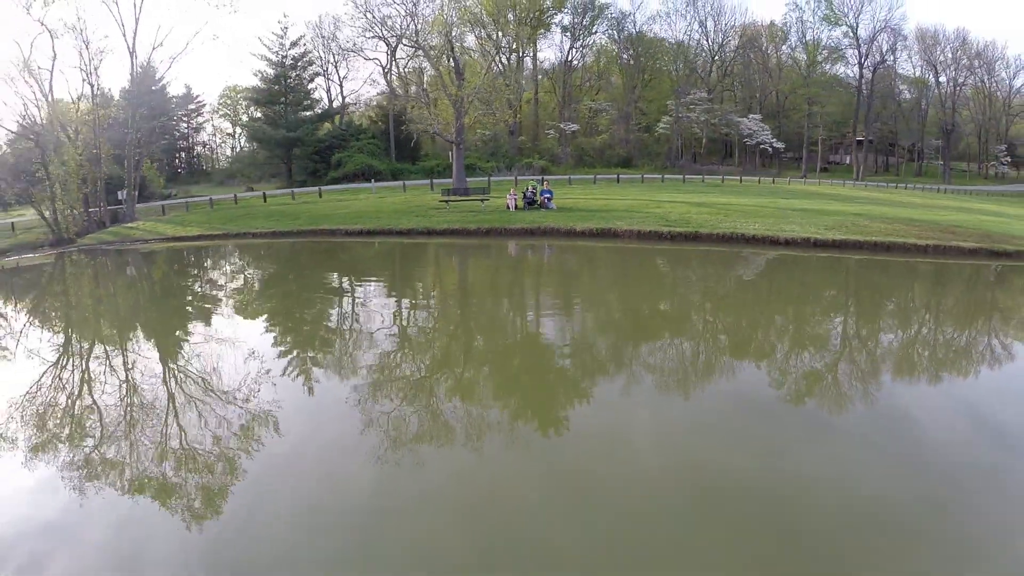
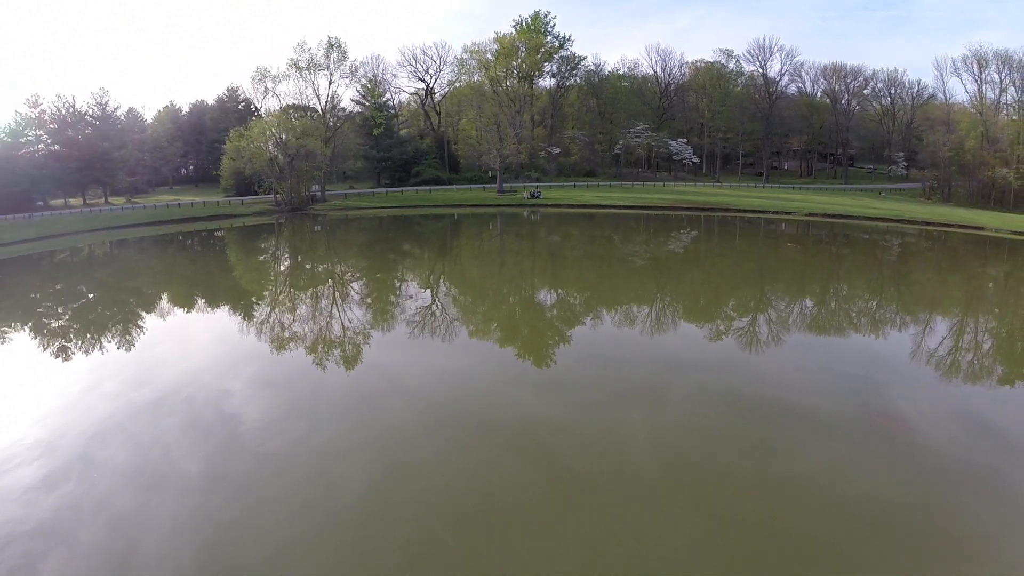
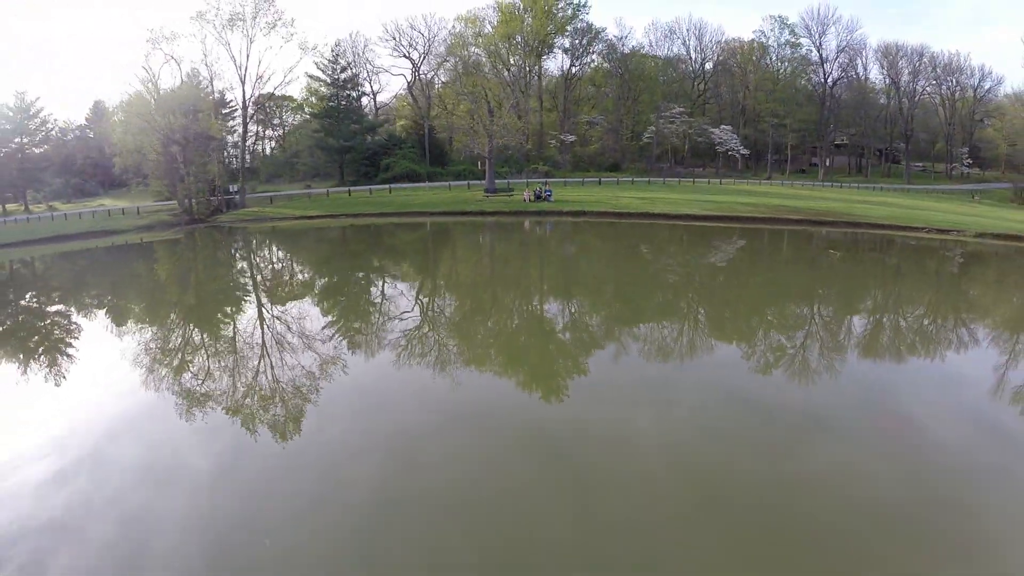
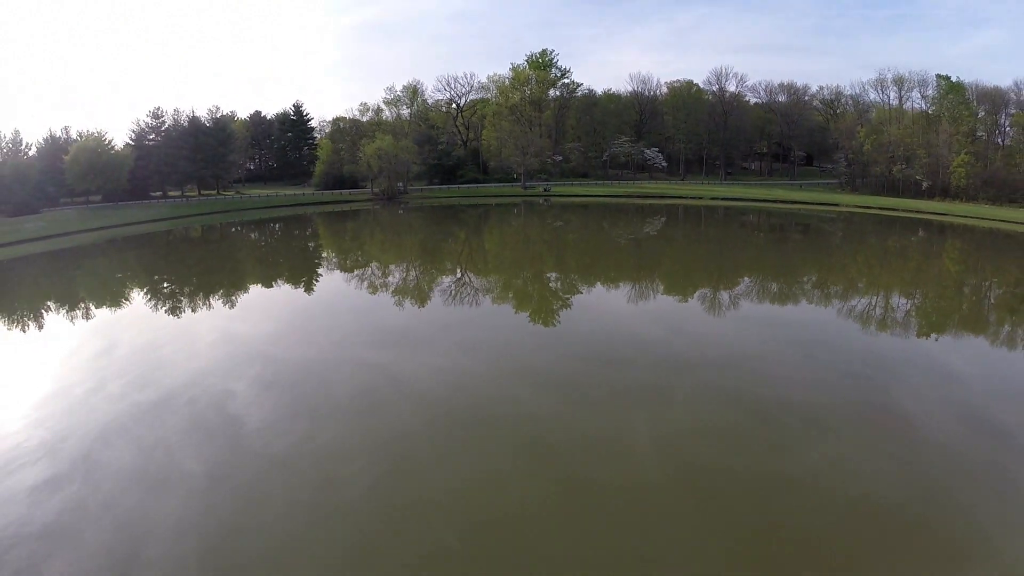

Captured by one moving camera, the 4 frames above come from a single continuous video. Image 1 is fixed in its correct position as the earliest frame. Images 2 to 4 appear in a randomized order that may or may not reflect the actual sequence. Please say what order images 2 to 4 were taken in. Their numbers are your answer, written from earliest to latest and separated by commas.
3, 2, 4
